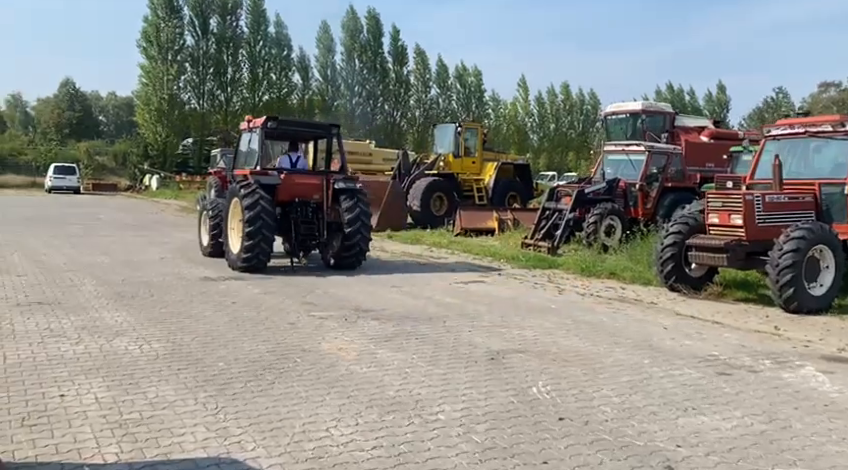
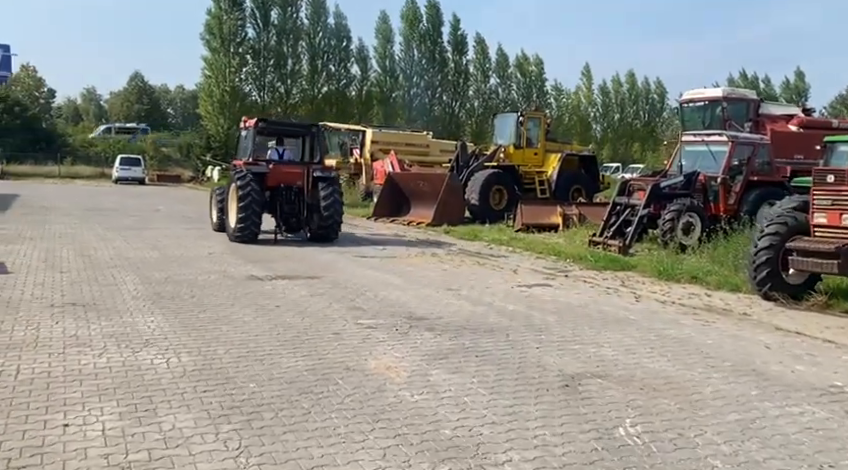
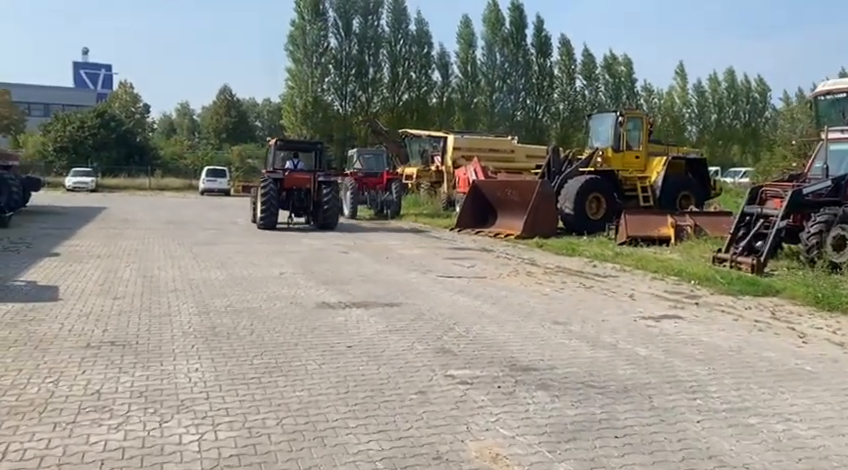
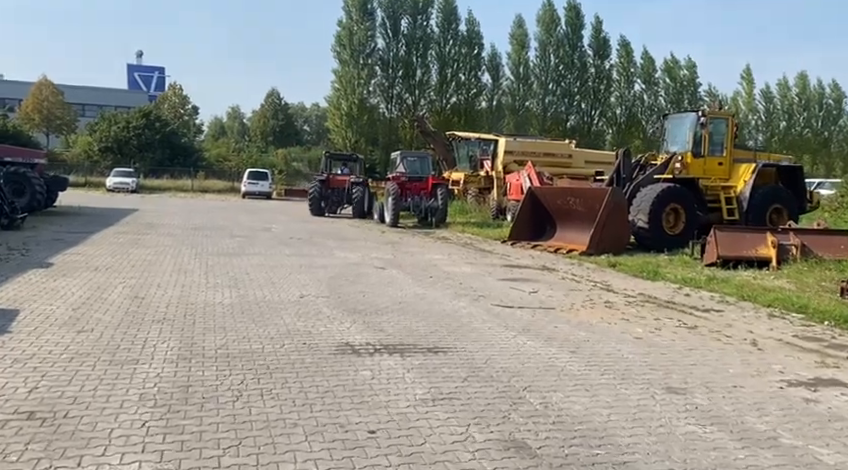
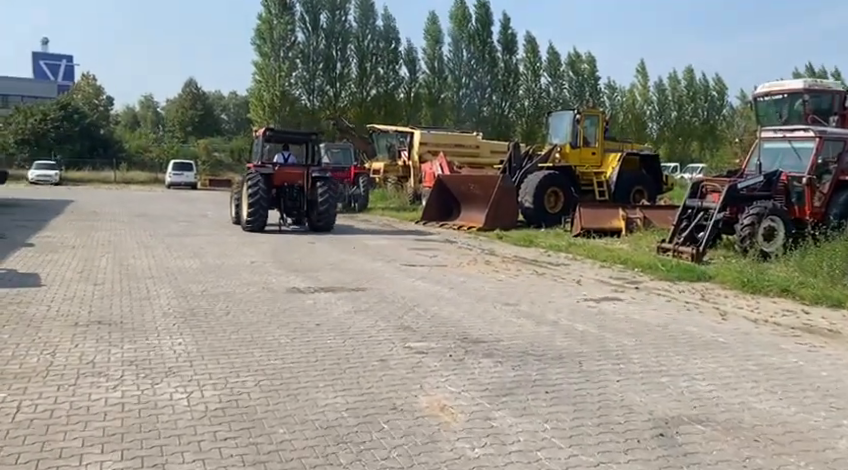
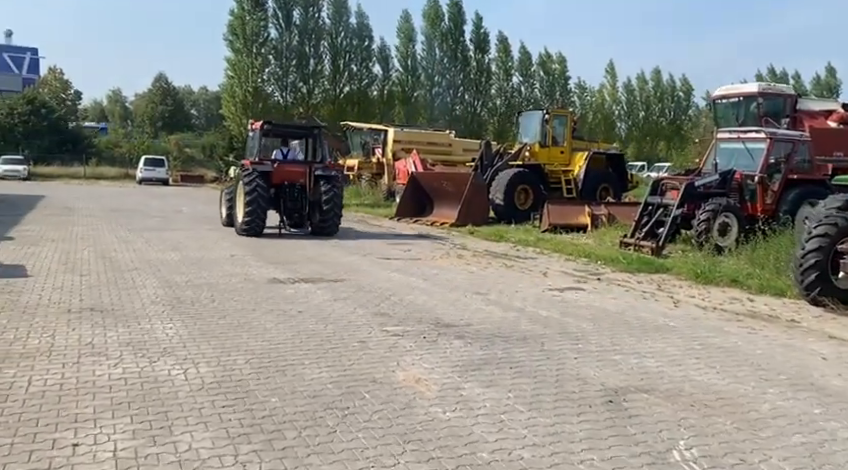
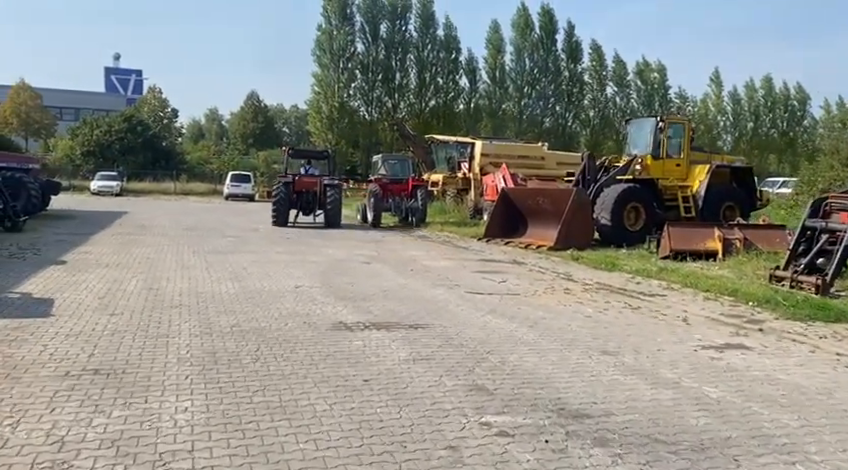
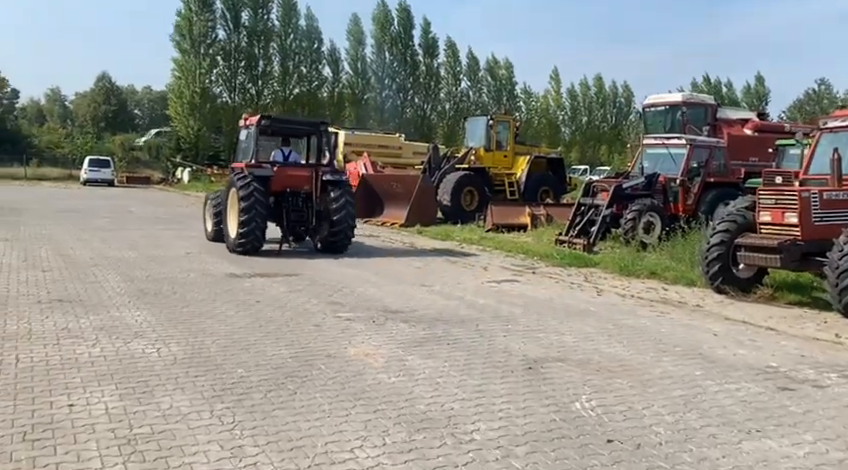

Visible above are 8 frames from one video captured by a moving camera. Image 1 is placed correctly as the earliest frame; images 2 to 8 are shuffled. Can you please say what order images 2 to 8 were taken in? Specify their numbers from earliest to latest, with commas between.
8, 2, 6, 5, 3, 7, 4
